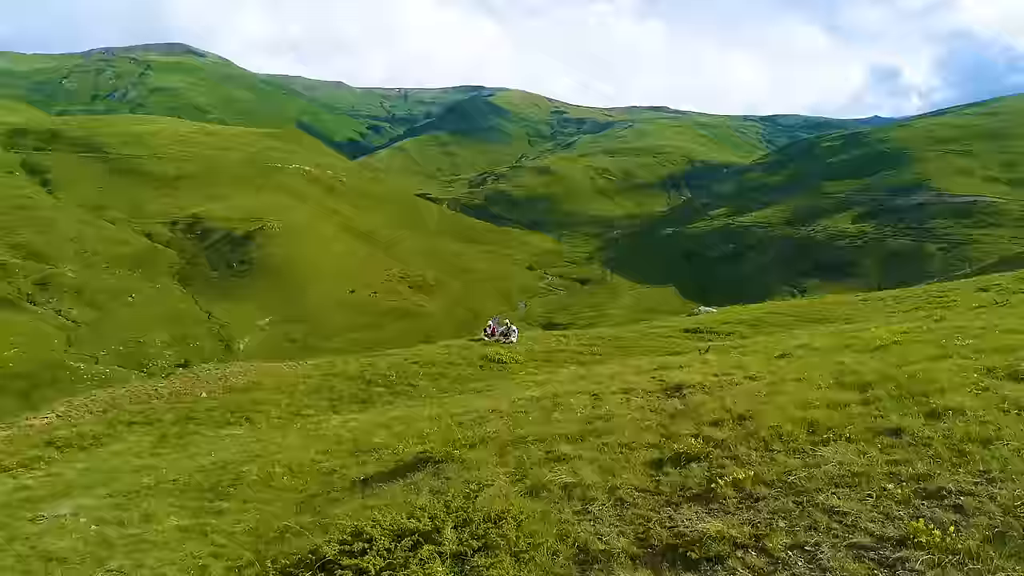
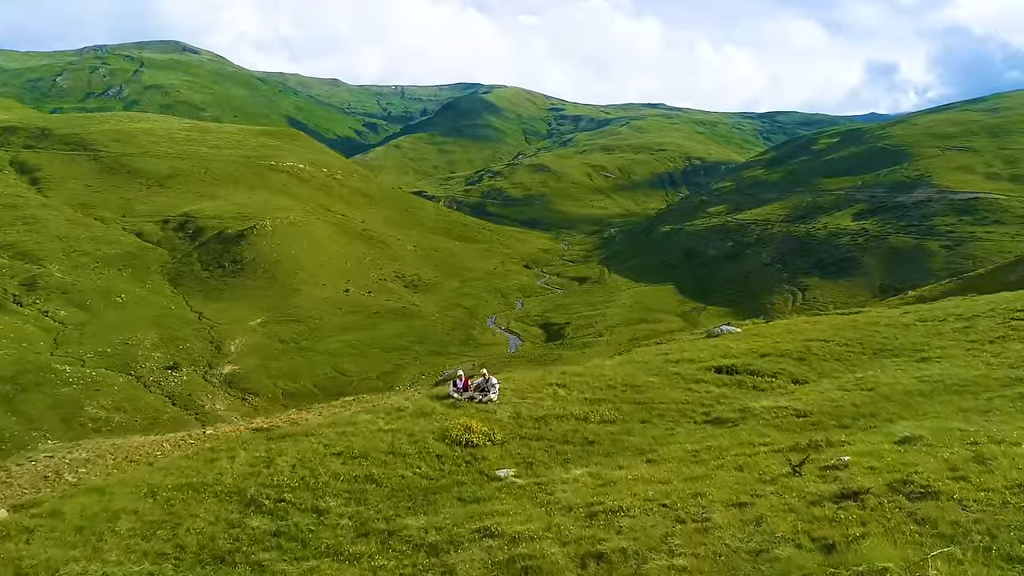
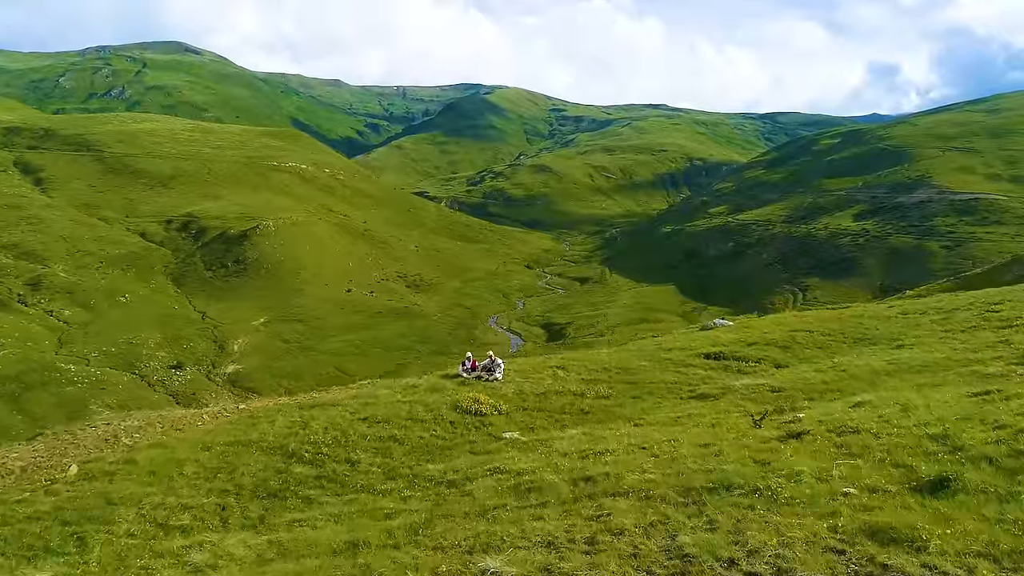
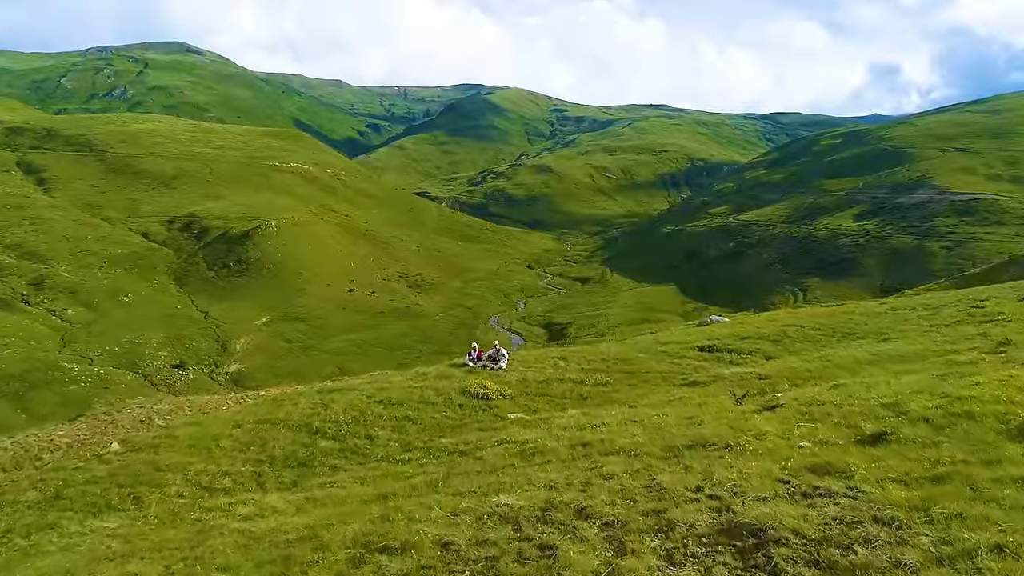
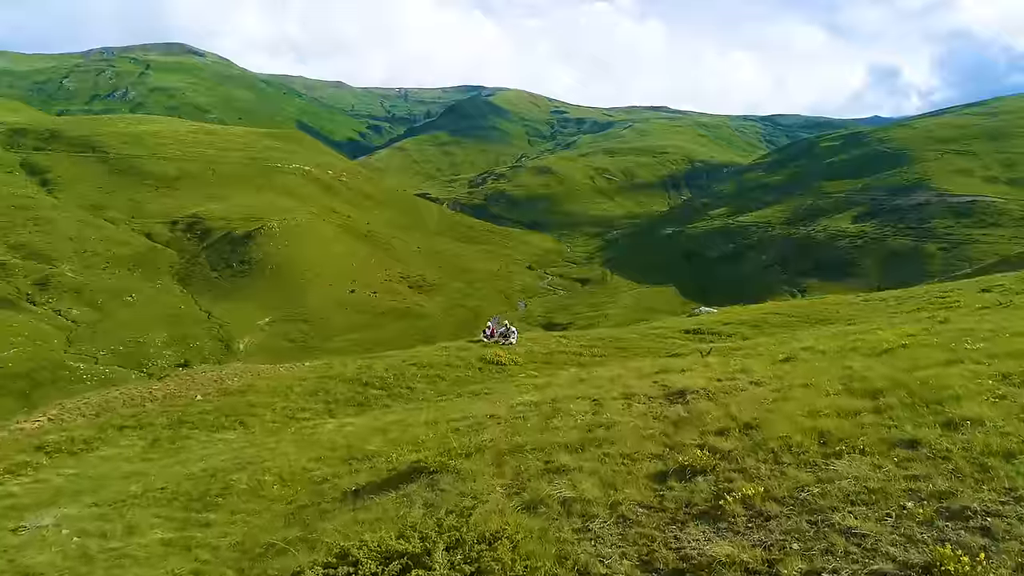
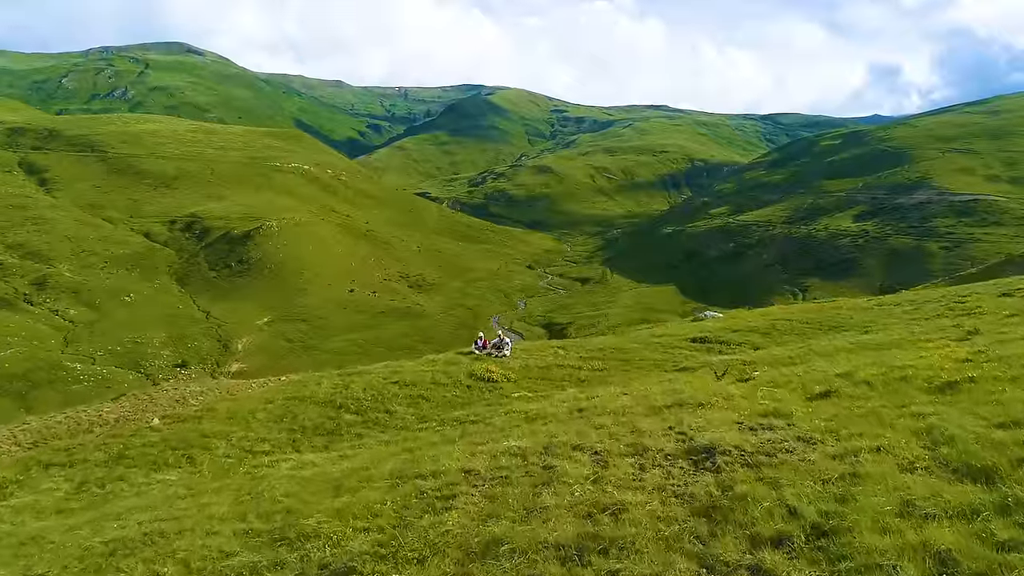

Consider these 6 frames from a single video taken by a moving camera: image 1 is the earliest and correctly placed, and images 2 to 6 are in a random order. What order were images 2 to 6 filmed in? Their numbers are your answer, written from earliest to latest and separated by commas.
5, 6, 4, 3, 2
